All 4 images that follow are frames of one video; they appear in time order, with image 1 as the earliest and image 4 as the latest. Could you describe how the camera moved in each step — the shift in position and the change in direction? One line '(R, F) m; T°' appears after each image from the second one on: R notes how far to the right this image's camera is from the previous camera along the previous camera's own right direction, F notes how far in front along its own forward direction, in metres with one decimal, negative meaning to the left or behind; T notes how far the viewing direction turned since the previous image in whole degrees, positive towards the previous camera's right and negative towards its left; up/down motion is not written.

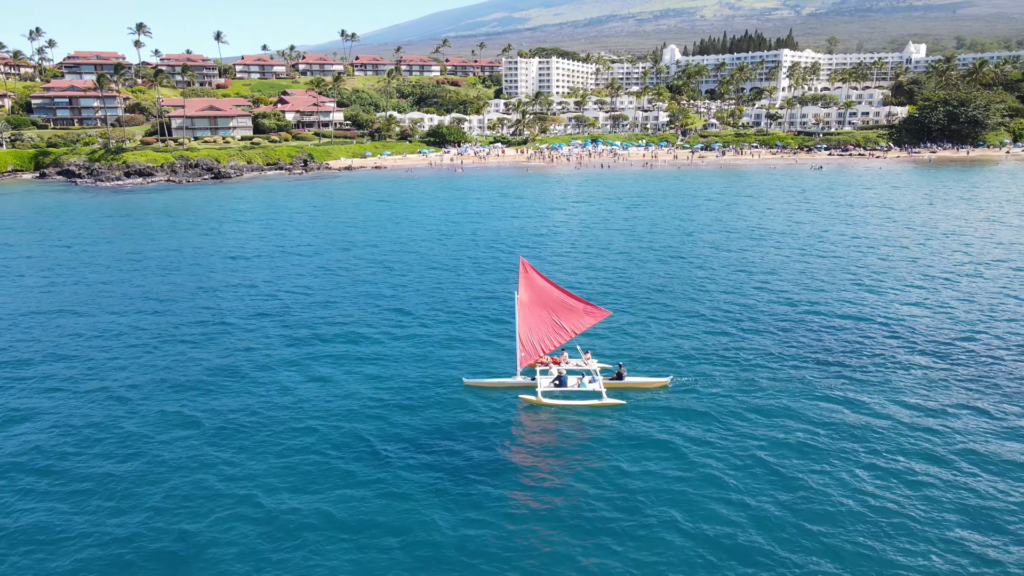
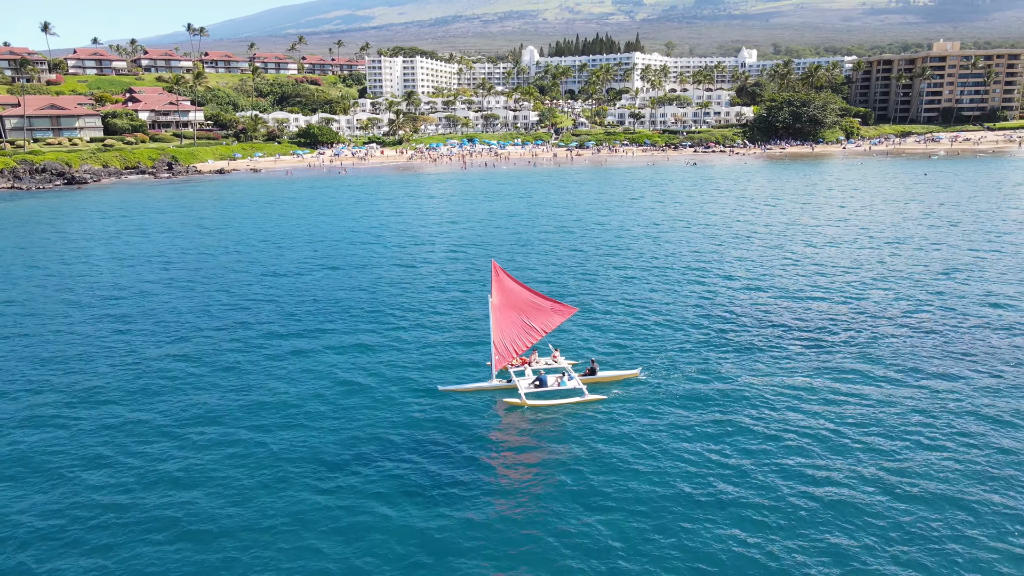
(-5.3, +1.1) m; +11°
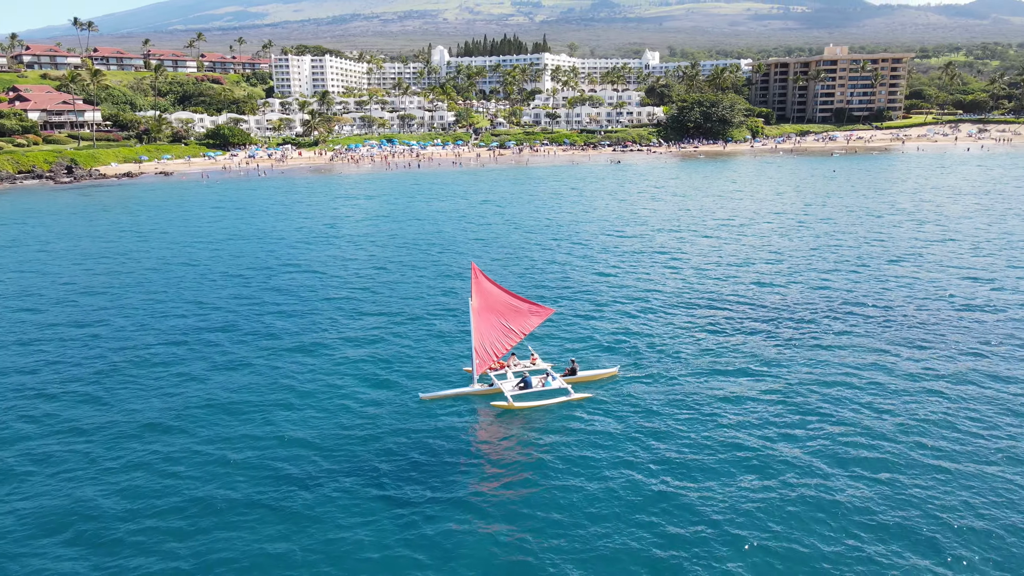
(-3.3, +0.7) m; +7°
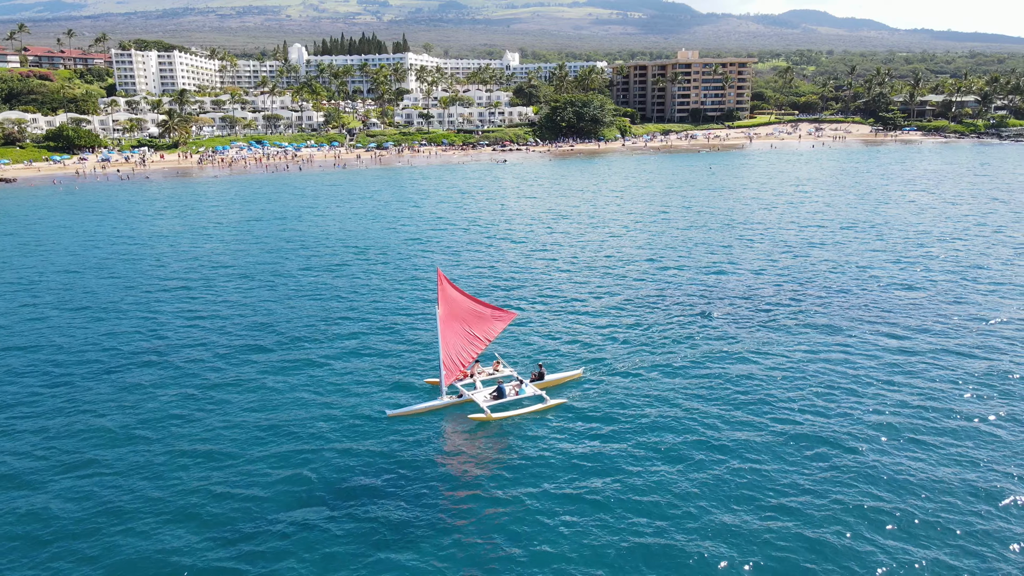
(-4.7, +1.4) m; +10°
